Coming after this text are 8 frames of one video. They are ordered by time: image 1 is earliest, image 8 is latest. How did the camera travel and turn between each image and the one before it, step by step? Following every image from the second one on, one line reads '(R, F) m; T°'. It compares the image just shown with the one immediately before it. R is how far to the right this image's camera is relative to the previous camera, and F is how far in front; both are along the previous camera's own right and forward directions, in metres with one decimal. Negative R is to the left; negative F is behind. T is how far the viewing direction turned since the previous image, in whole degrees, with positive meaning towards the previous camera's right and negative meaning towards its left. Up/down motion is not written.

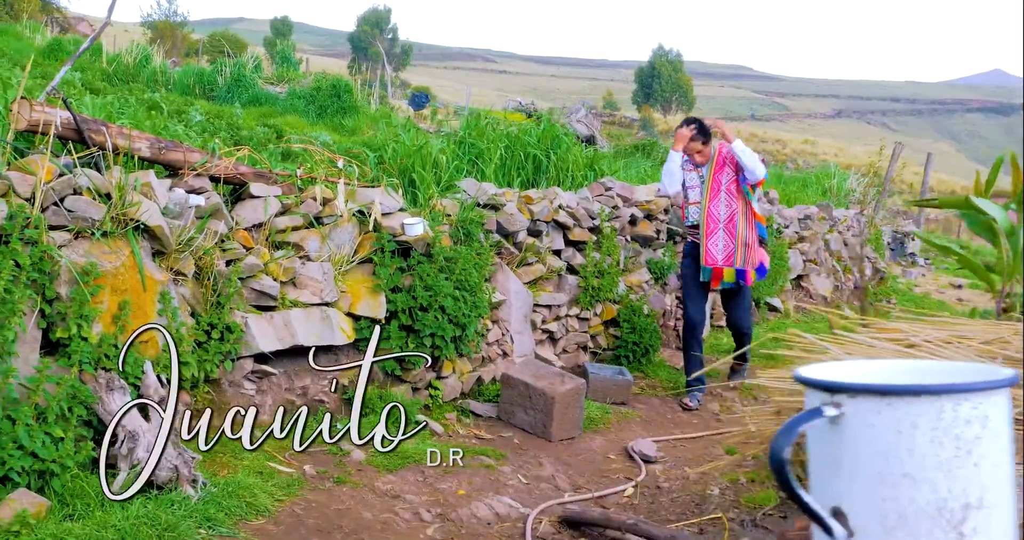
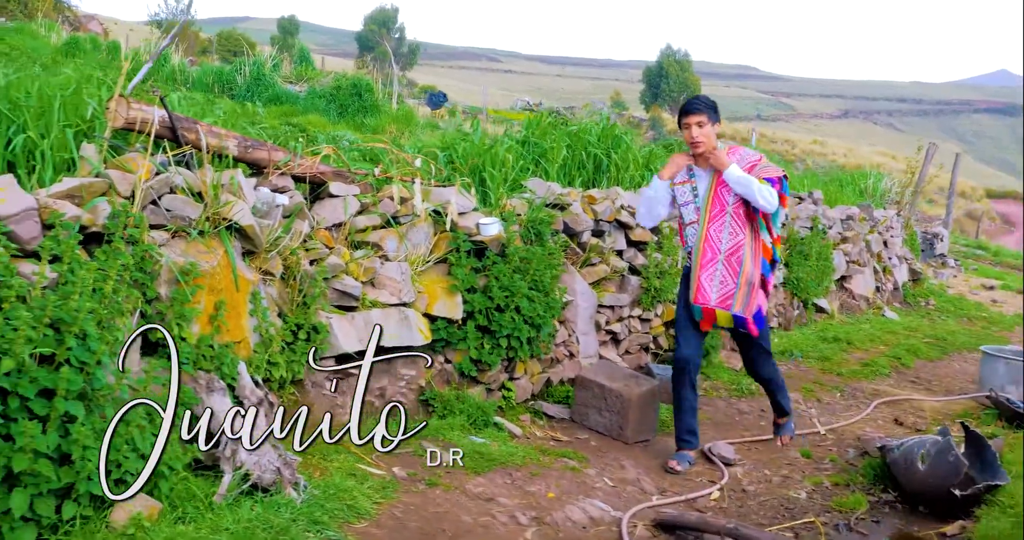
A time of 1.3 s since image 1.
(-0.3, 0.0) m; 0°
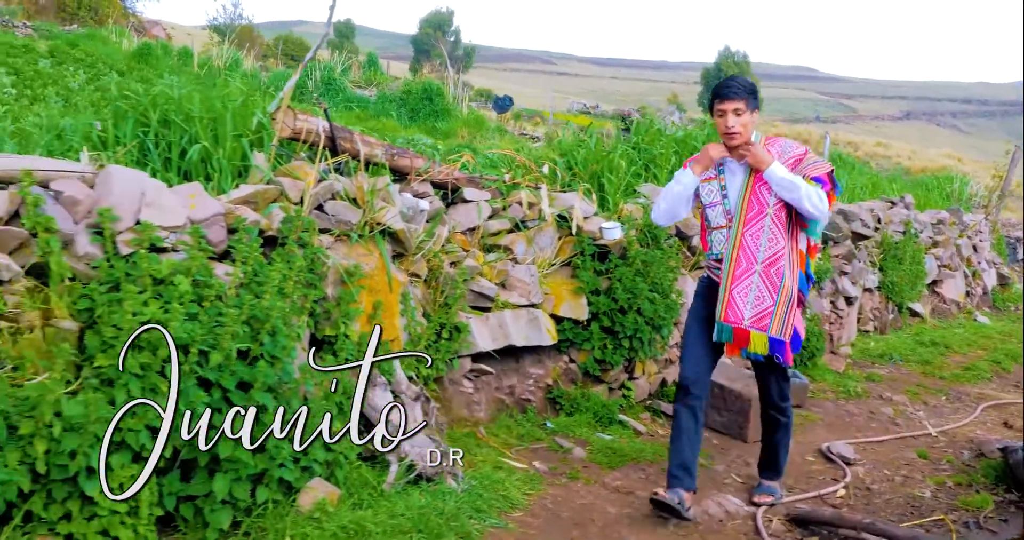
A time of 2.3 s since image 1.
(-0.3, -0.2) m; -3°
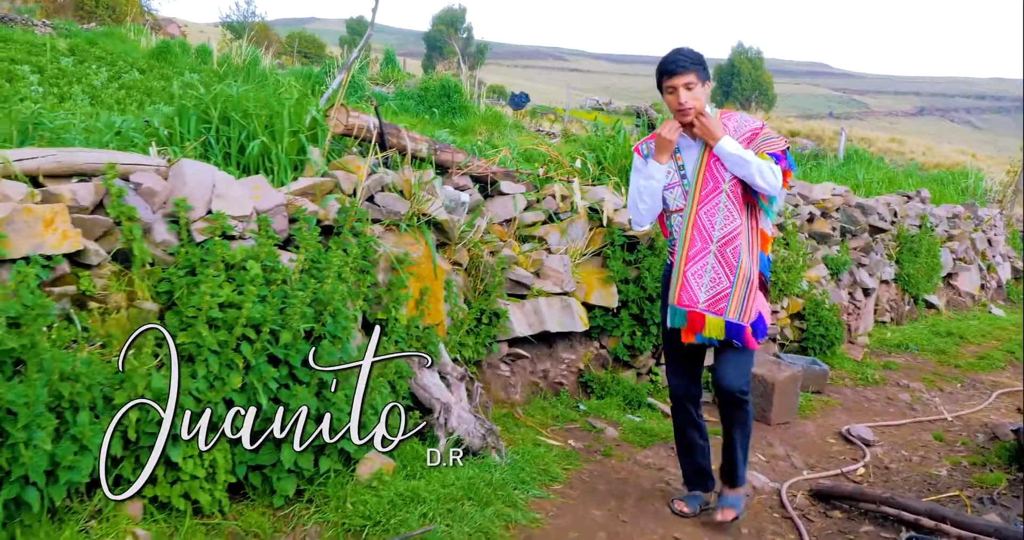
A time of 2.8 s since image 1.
(-0.1, -0.2) m; -1°
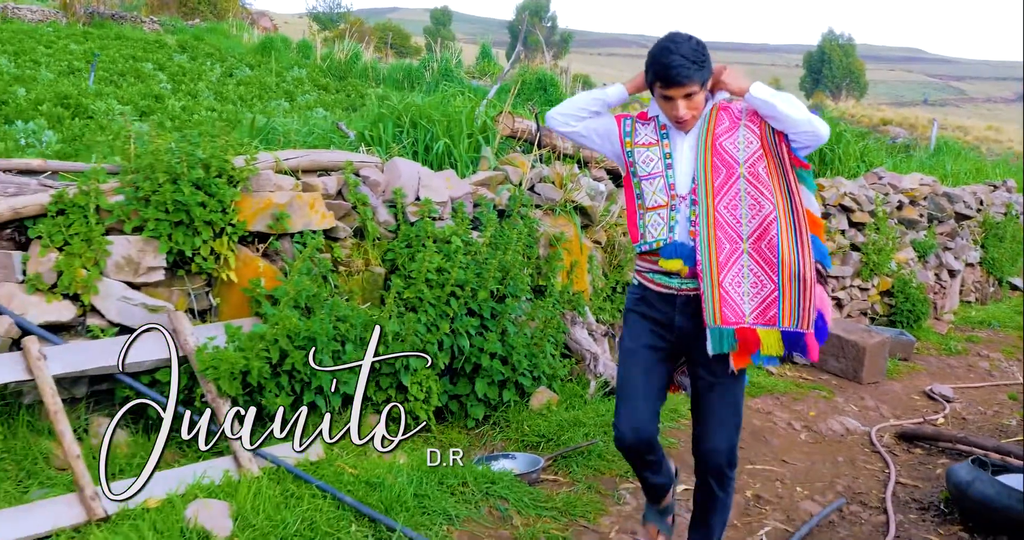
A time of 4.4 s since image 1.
(-0.2, -0.9) m; -4°
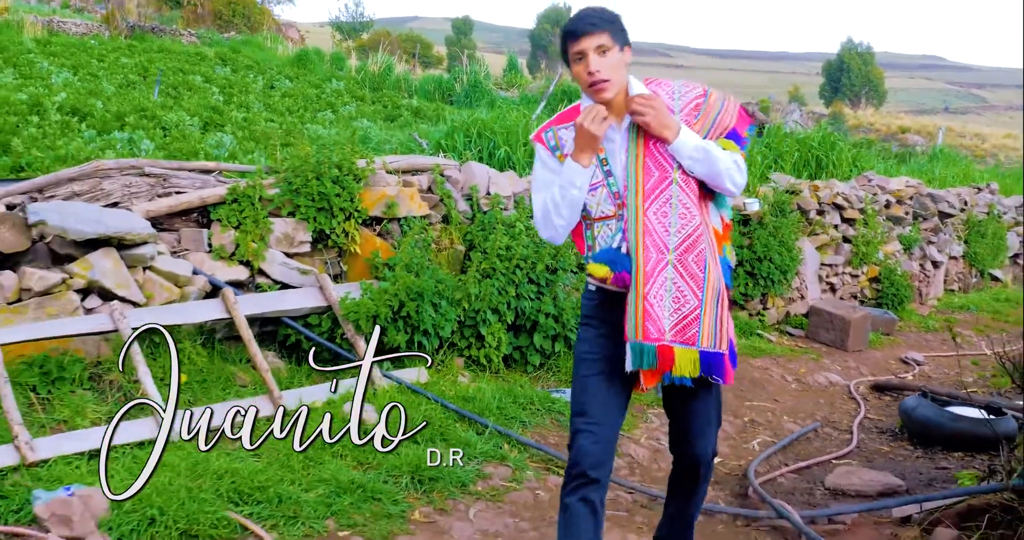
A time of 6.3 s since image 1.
(-0.1, -1.2) m; -1°
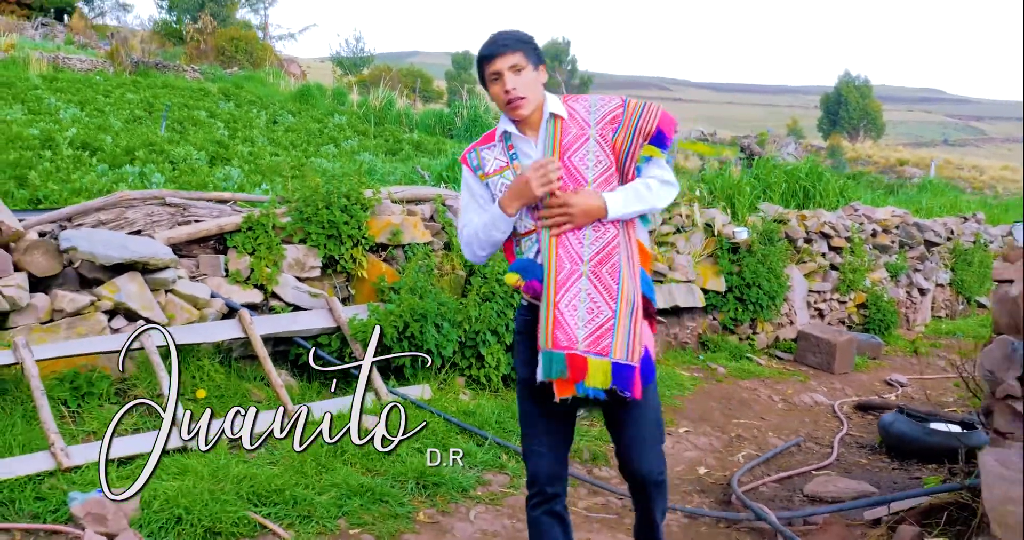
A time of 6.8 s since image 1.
(0.0, -0.3) m; 0°
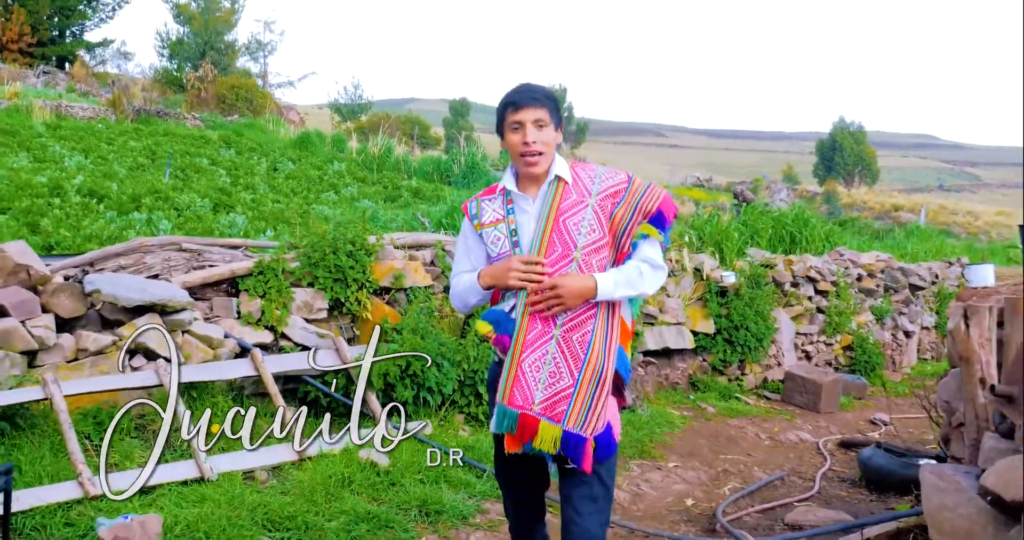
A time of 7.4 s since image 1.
(0.0, -0.3) m; 0°
